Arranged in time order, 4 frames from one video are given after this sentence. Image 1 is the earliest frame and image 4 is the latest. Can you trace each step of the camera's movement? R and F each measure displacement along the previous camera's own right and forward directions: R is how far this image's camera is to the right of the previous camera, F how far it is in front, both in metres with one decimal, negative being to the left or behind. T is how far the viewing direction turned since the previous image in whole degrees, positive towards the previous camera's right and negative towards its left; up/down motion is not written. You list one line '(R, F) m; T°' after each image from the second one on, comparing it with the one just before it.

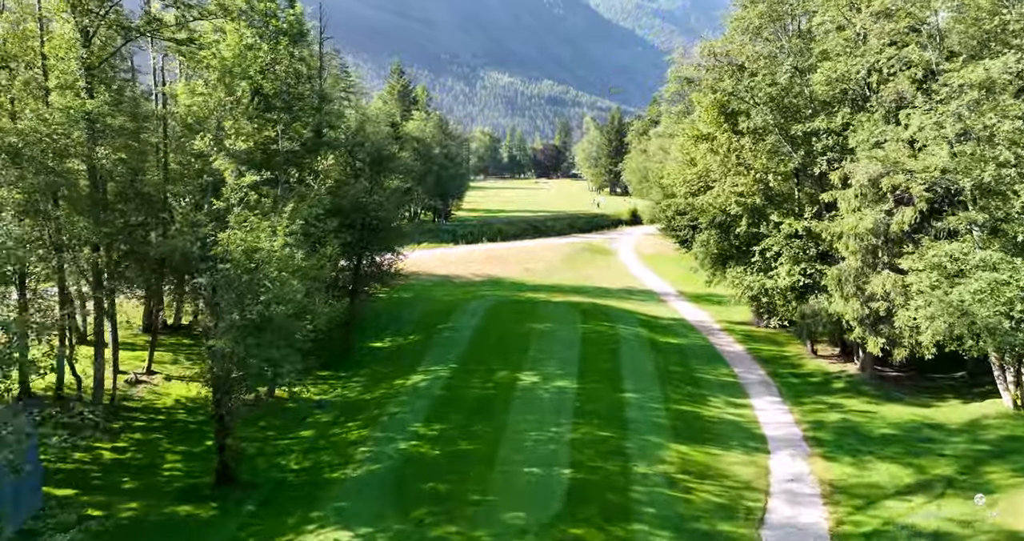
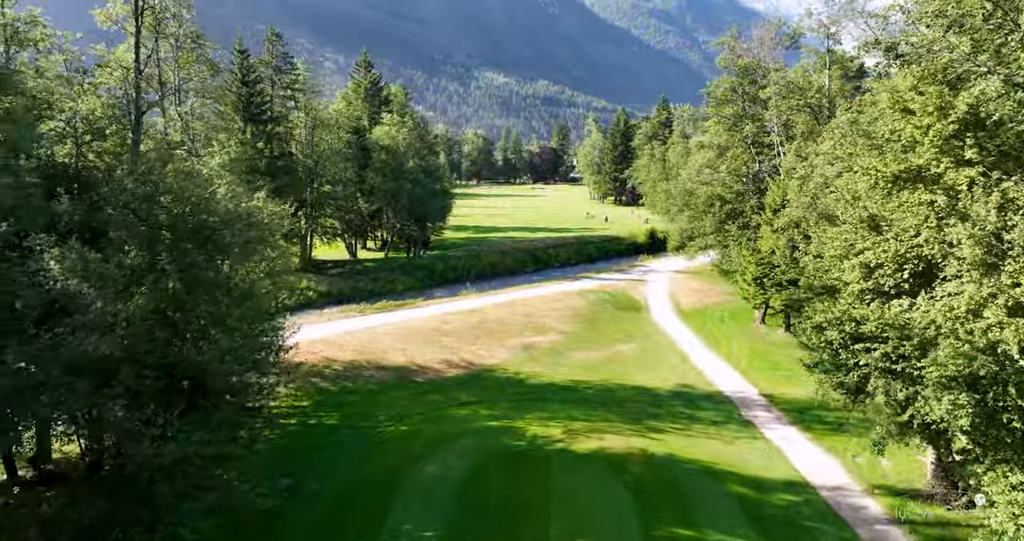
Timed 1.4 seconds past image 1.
(+0.1, +16.1) m; 0°
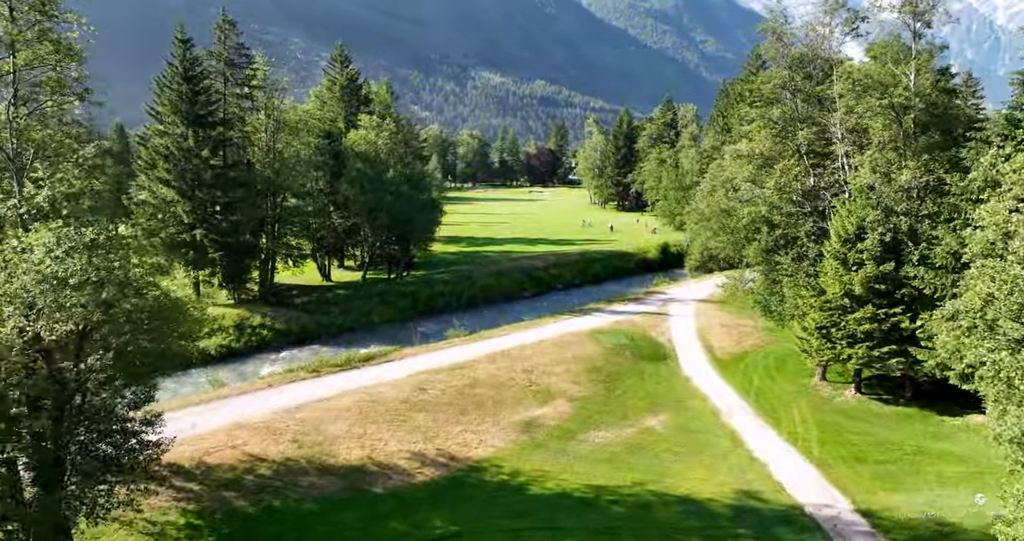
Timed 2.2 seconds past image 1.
(0.0, +8.4) m; 0°
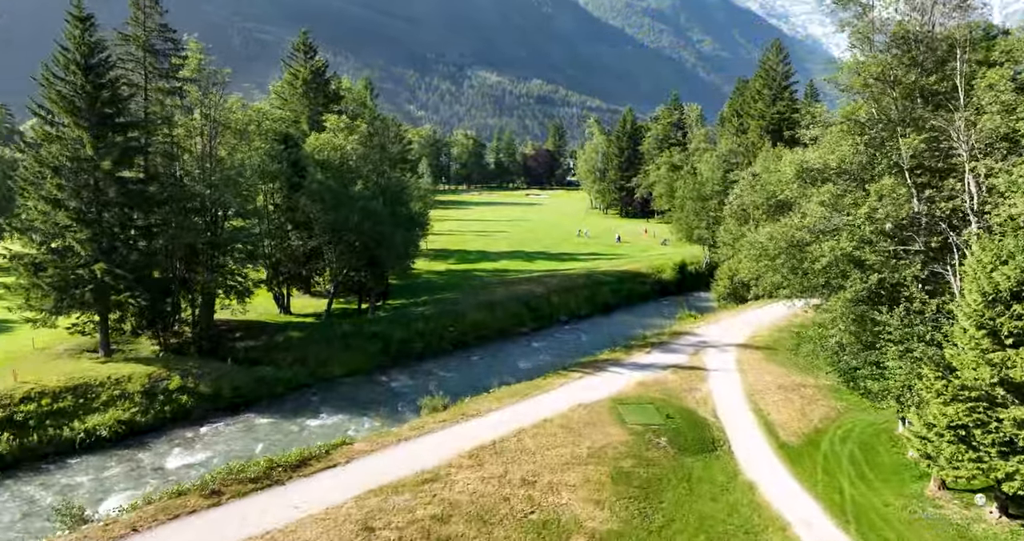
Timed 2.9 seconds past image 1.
(+0.1, +9.5) m; 0°
